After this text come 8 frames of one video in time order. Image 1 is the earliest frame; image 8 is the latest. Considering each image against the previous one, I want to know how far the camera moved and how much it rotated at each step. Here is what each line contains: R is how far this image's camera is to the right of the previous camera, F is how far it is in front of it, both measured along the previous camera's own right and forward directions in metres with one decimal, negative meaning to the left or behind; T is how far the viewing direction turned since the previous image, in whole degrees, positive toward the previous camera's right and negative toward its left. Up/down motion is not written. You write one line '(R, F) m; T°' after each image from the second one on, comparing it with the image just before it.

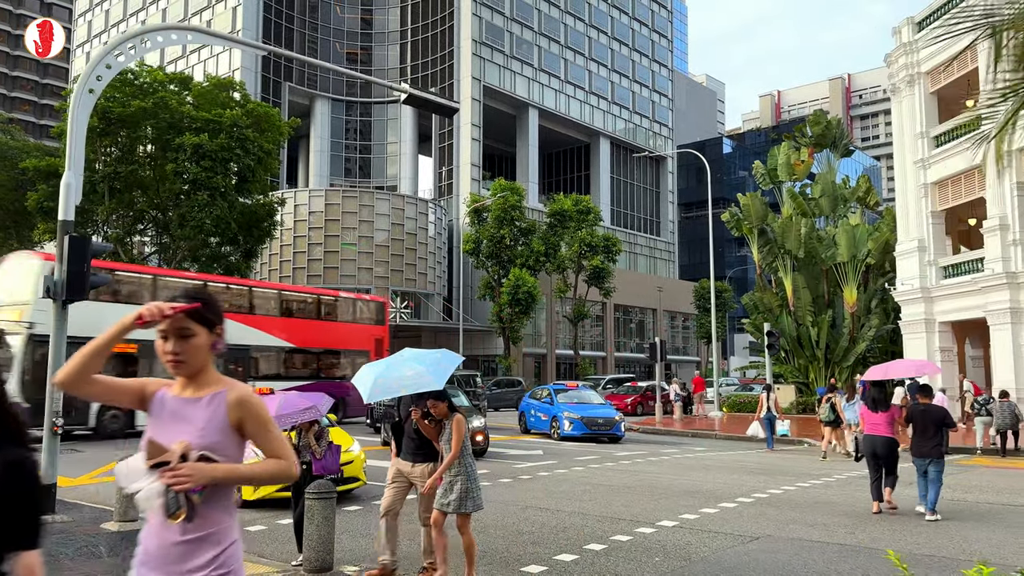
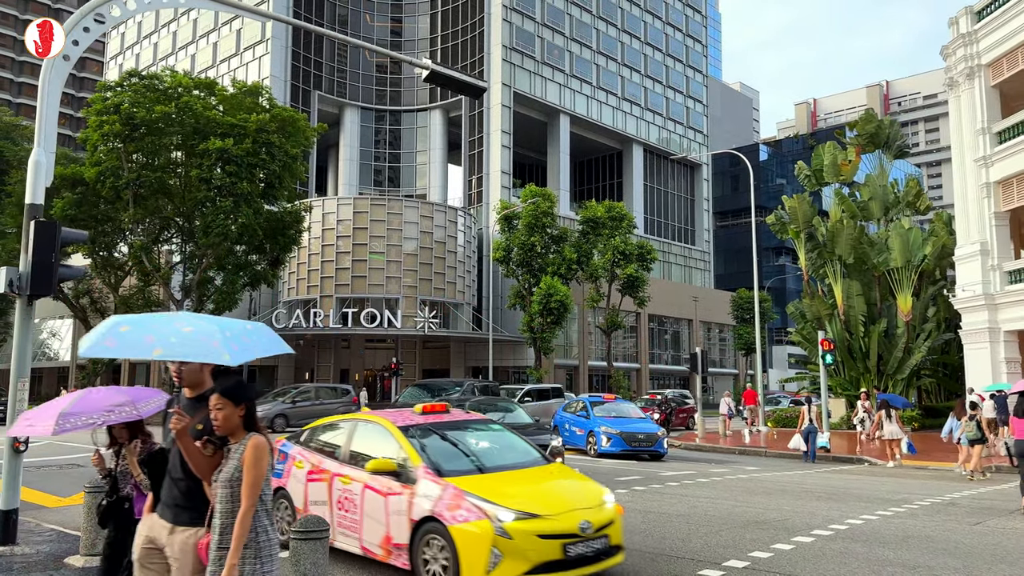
(0.0, +1.2) m; -2°
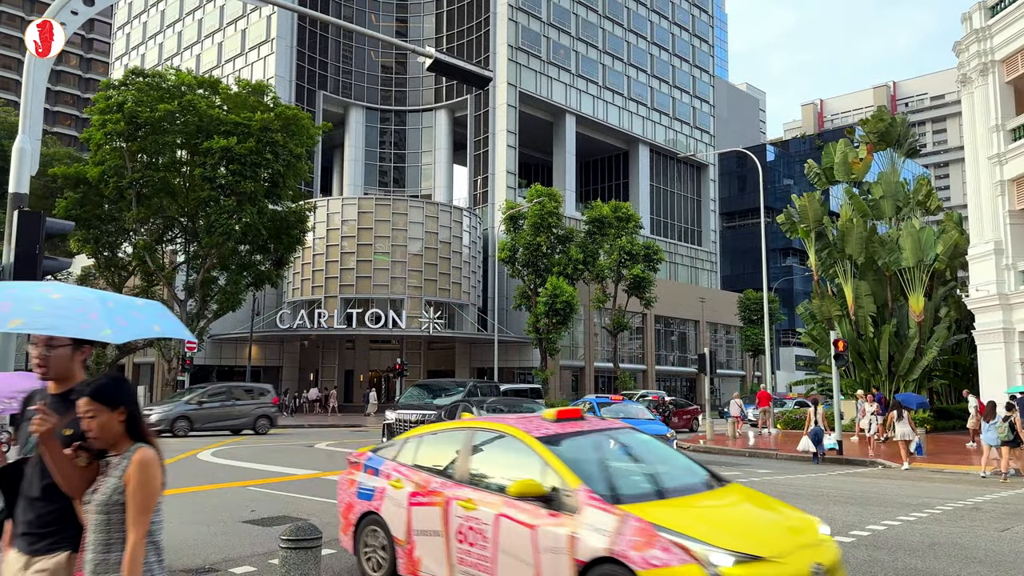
(0.0, +0.3) m; 0°
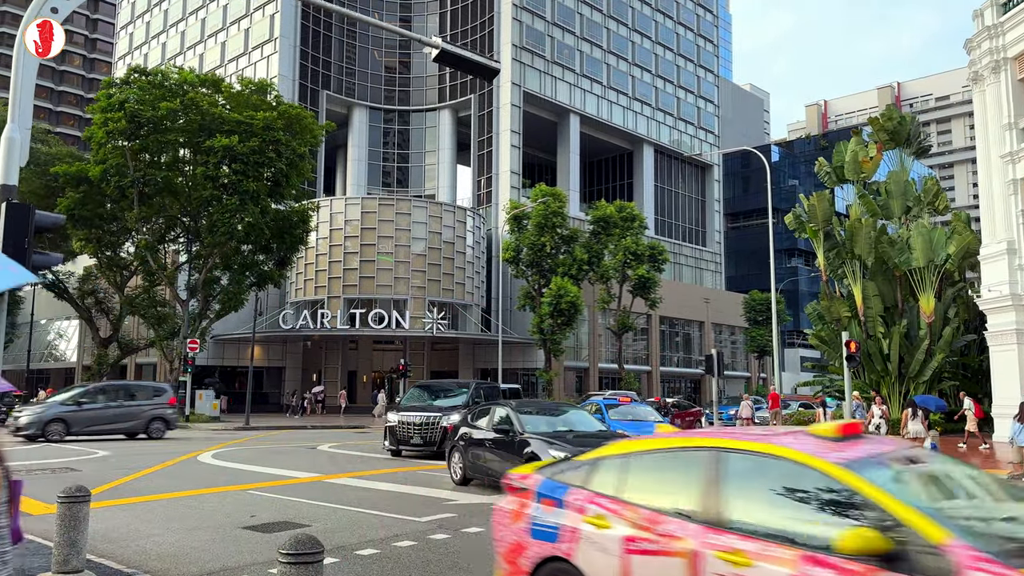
(-0.1, +0.3) m; 0°
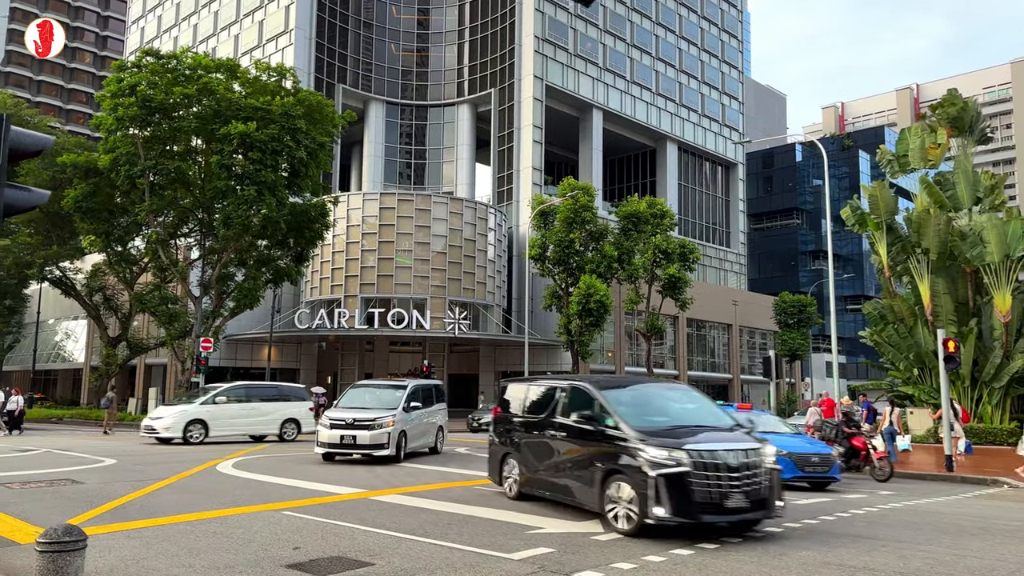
(-0.9, +1.8) m; -1°
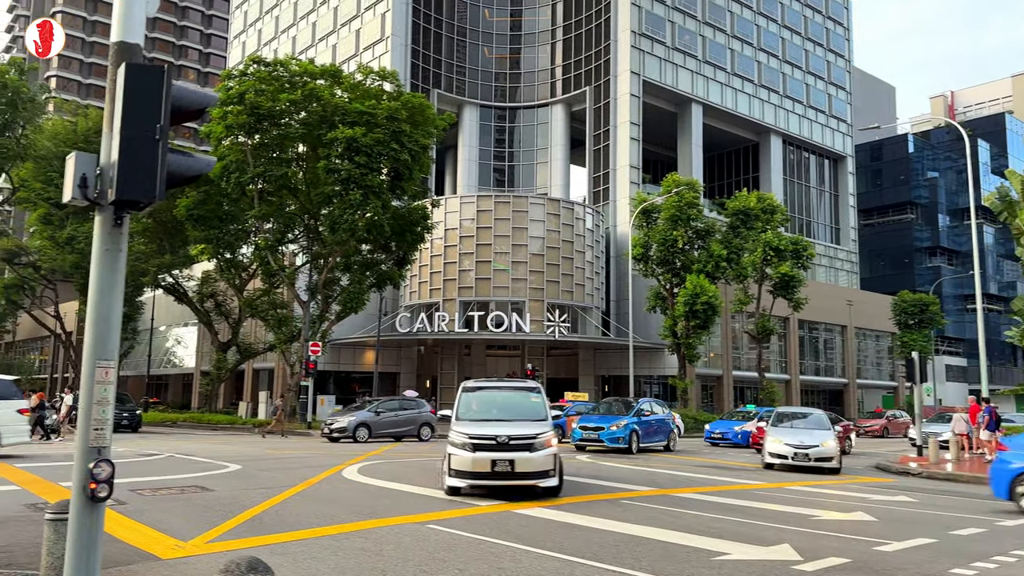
(-0.8, +0.9) m; -6°
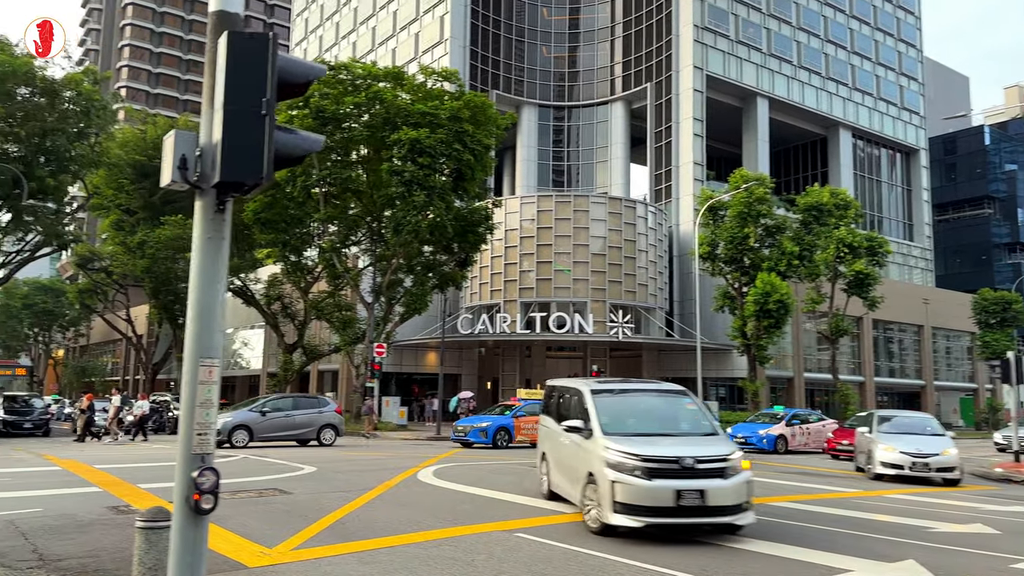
(-0.4, +0.4) m; -4°
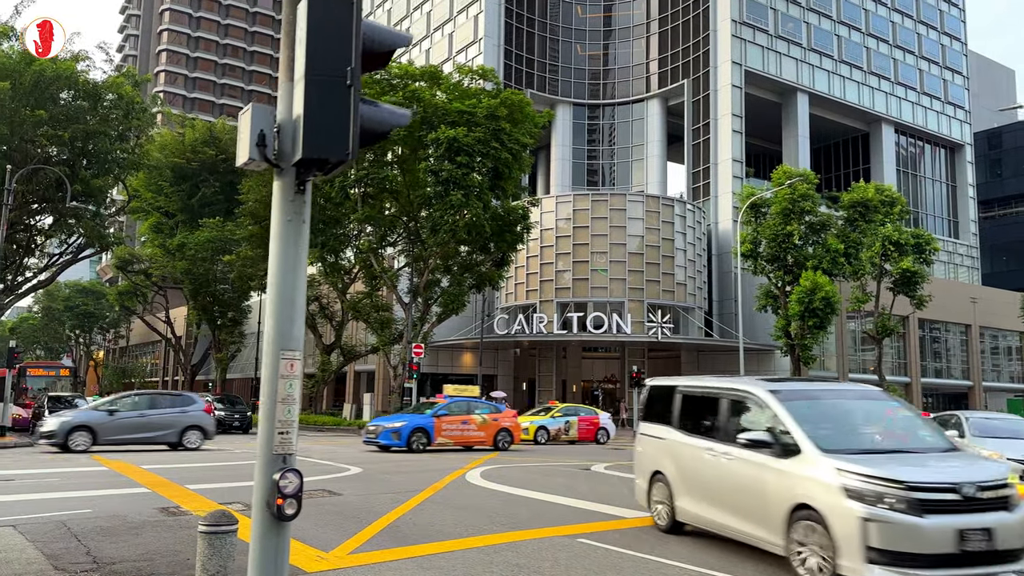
(-0.3, +0.3) m; -2°
